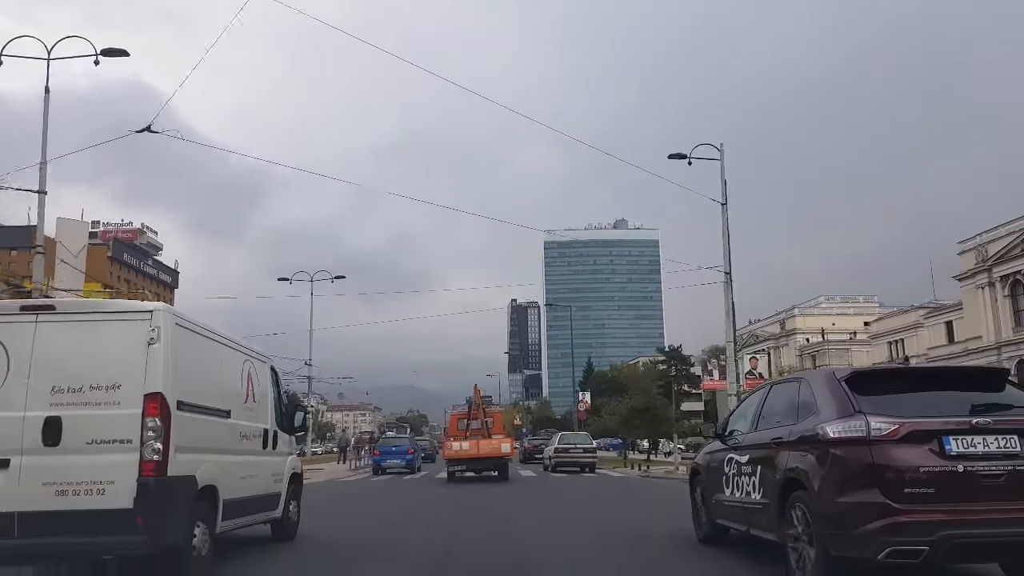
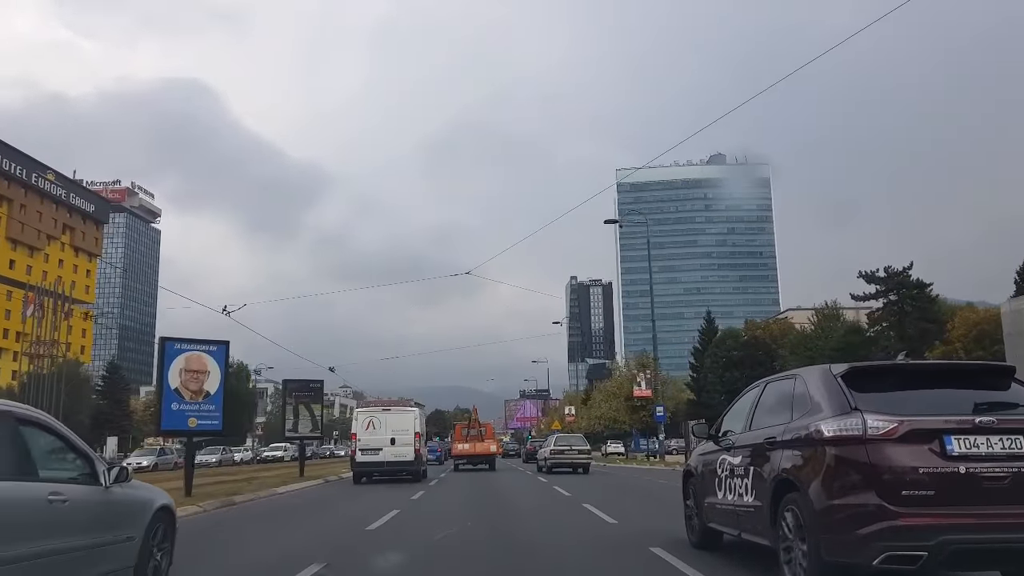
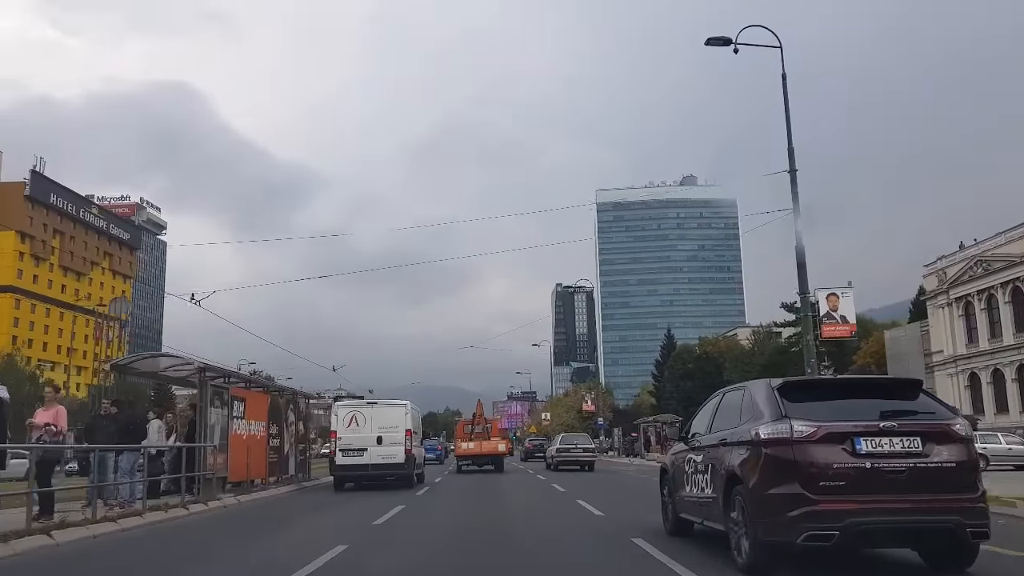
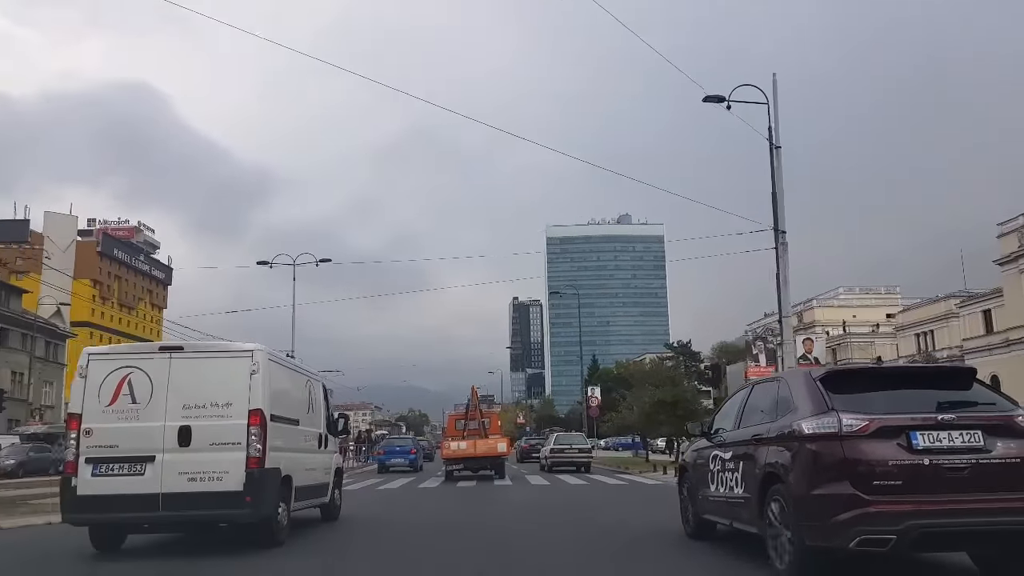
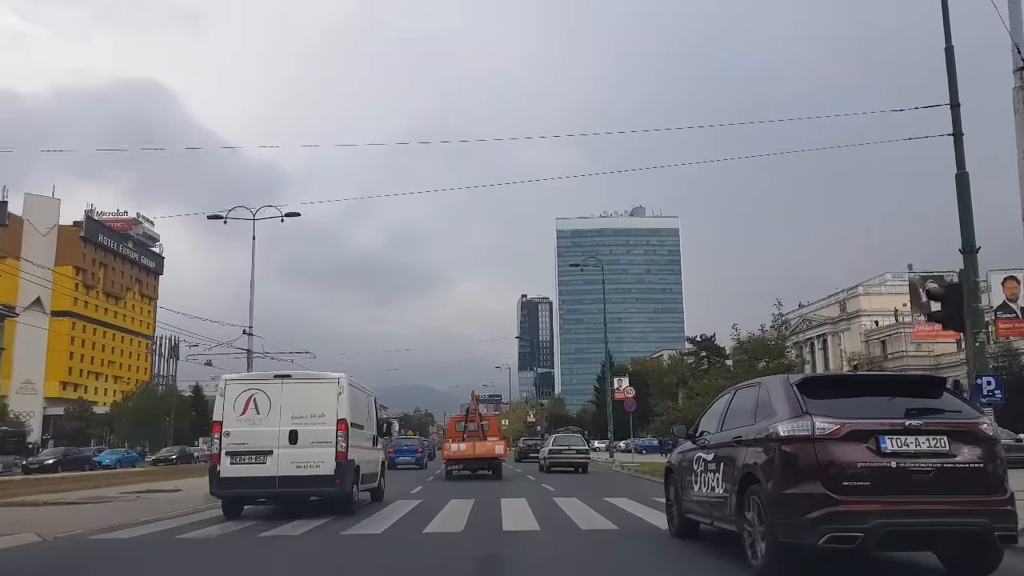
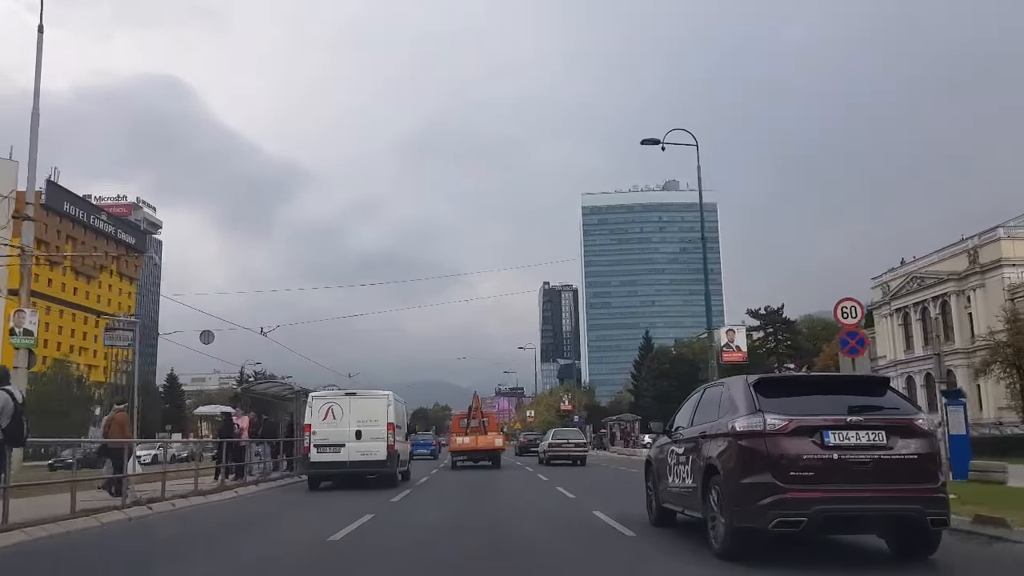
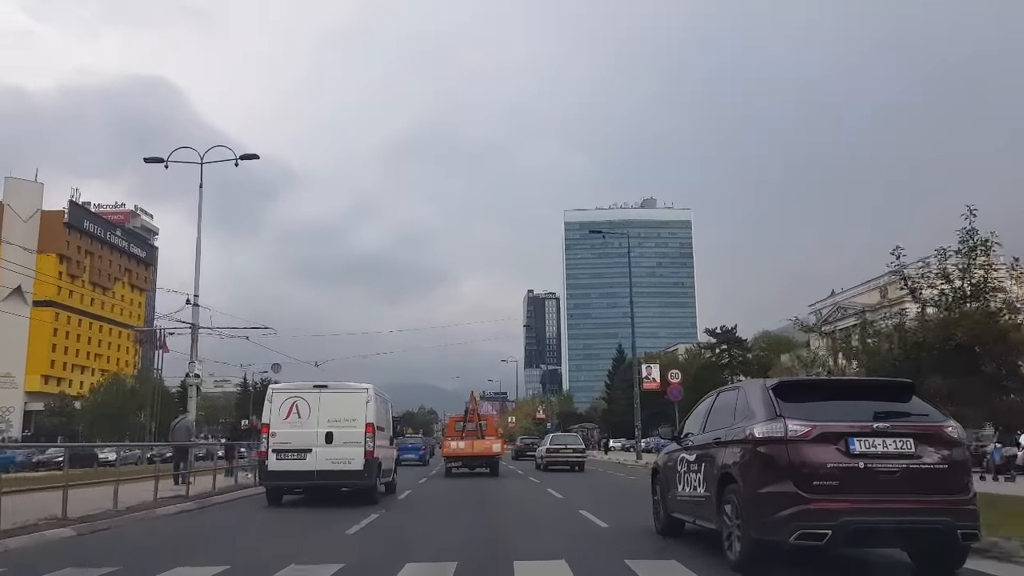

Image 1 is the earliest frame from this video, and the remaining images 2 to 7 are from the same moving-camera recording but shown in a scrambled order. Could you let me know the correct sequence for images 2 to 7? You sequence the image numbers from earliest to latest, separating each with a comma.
4, 5, 7, 6, 3, 2
